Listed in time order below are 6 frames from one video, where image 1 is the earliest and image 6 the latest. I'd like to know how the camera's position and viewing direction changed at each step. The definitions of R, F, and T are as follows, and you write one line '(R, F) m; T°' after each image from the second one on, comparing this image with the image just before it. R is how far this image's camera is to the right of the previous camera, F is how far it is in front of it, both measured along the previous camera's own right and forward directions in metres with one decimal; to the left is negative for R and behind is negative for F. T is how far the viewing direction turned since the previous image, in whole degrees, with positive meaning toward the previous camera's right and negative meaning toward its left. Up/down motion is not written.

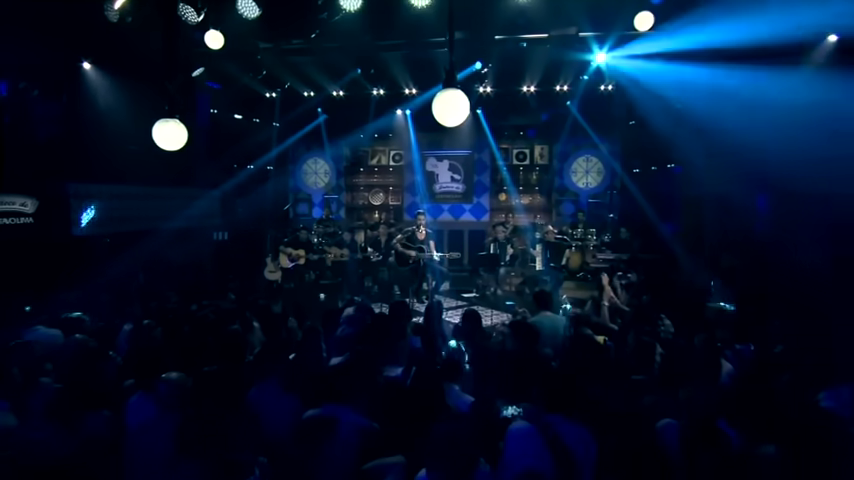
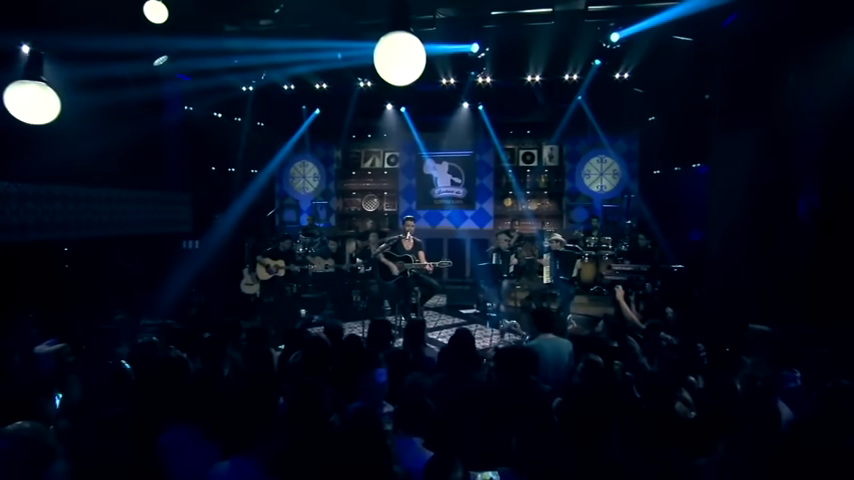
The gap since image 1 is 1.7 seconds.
(+0.4, +1.1) m; -2°
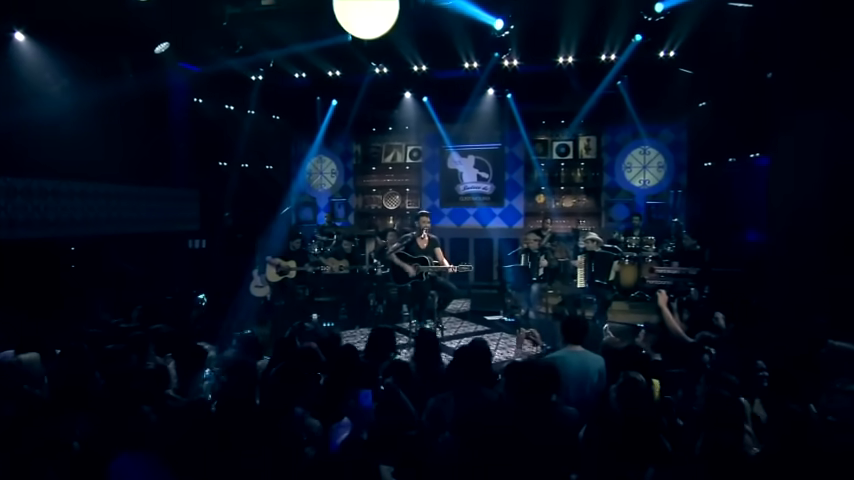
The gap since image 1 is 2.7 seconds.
(+0.3, +0.7) m; -4°
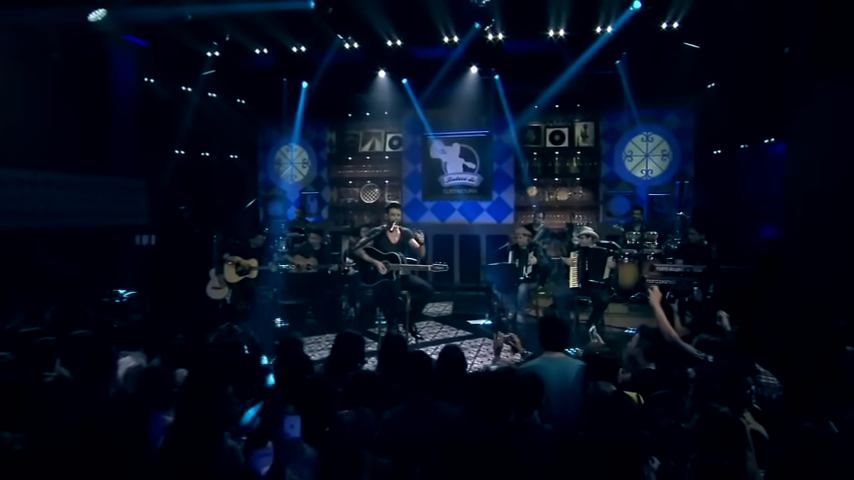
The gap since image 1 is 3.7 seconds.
(+0.4, +0.9) m; -1°
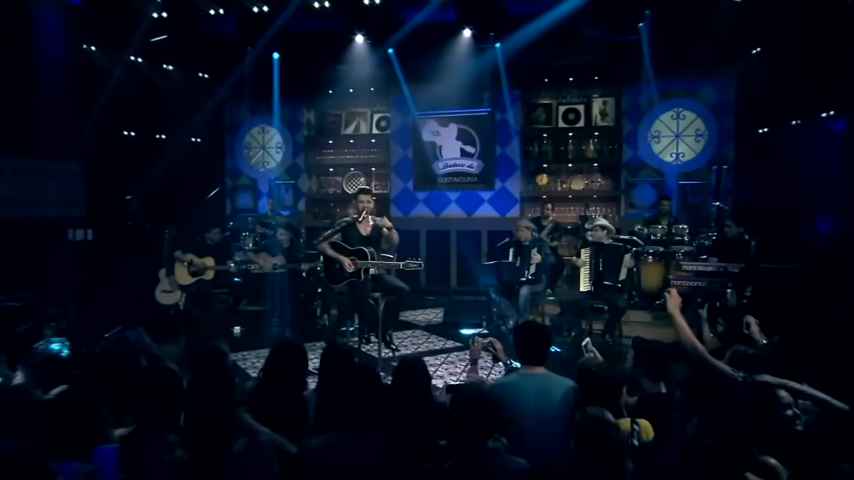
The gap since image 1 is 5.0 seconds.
(+0.4, +1.2) m; -2°
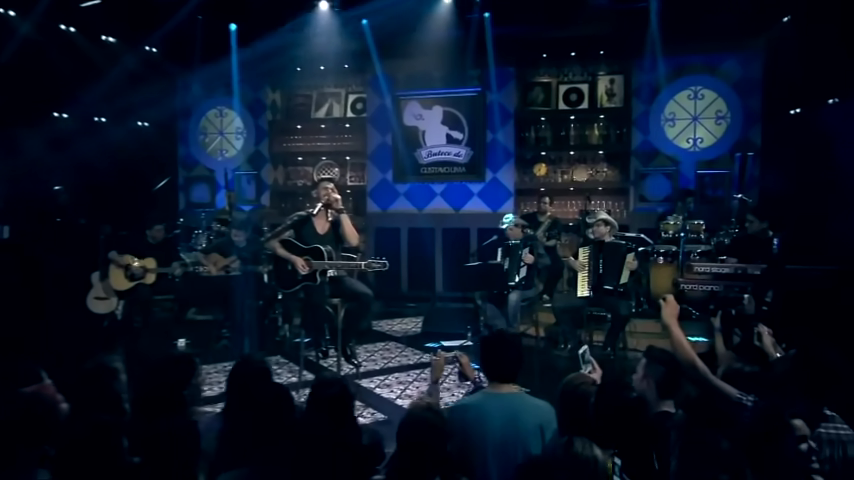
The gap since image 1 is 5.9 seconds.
(+0.3, +0.9) m; 0°
